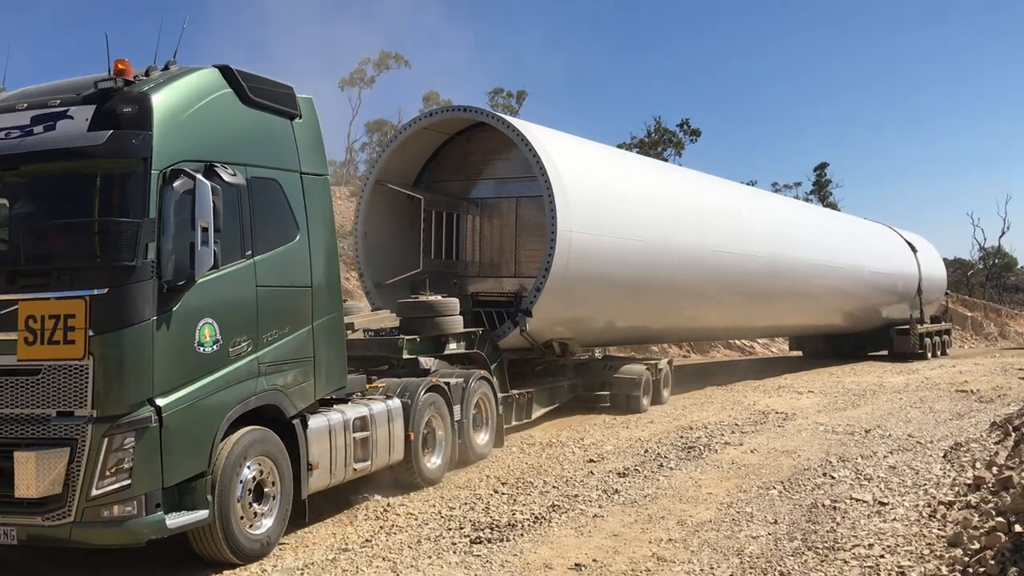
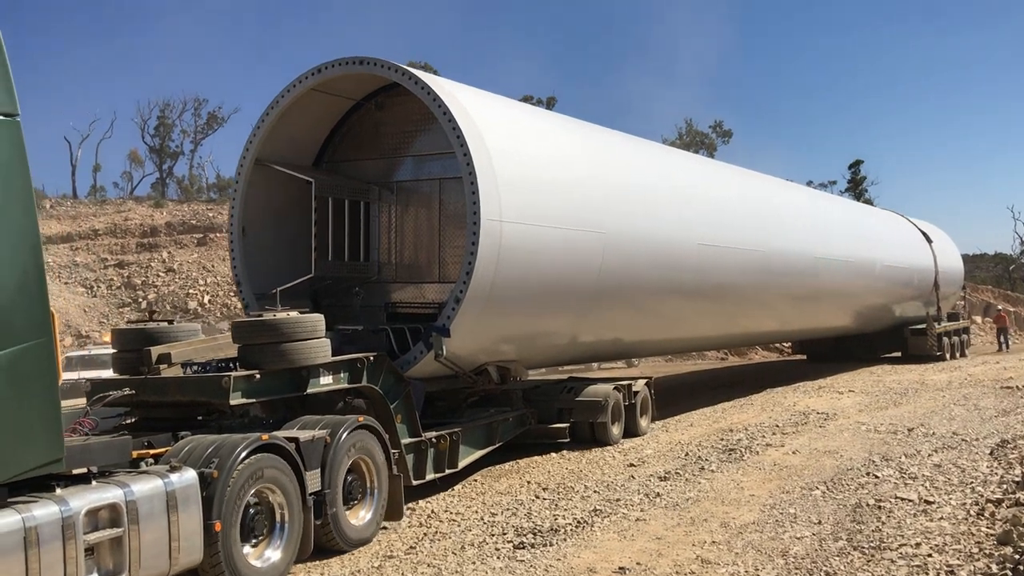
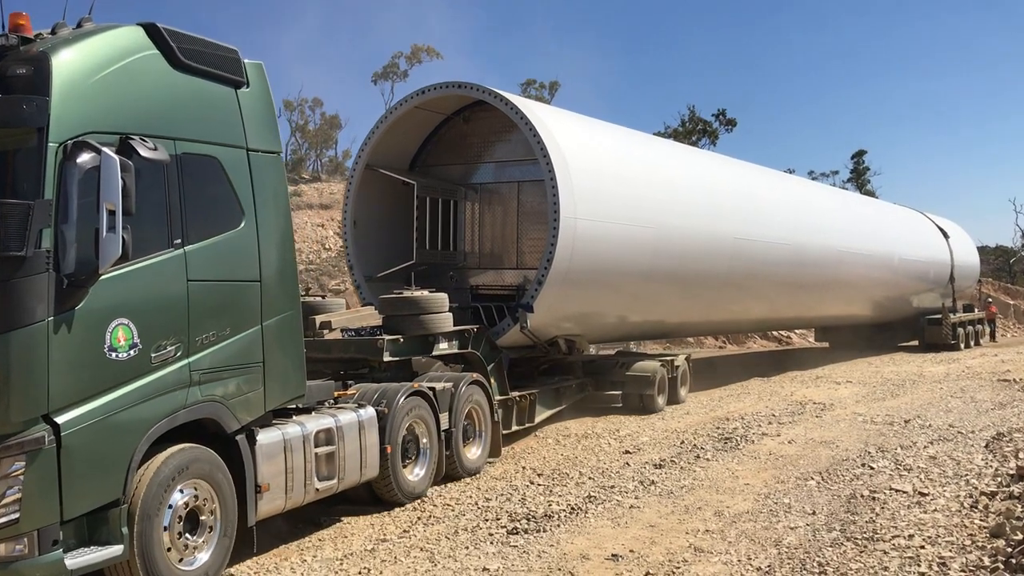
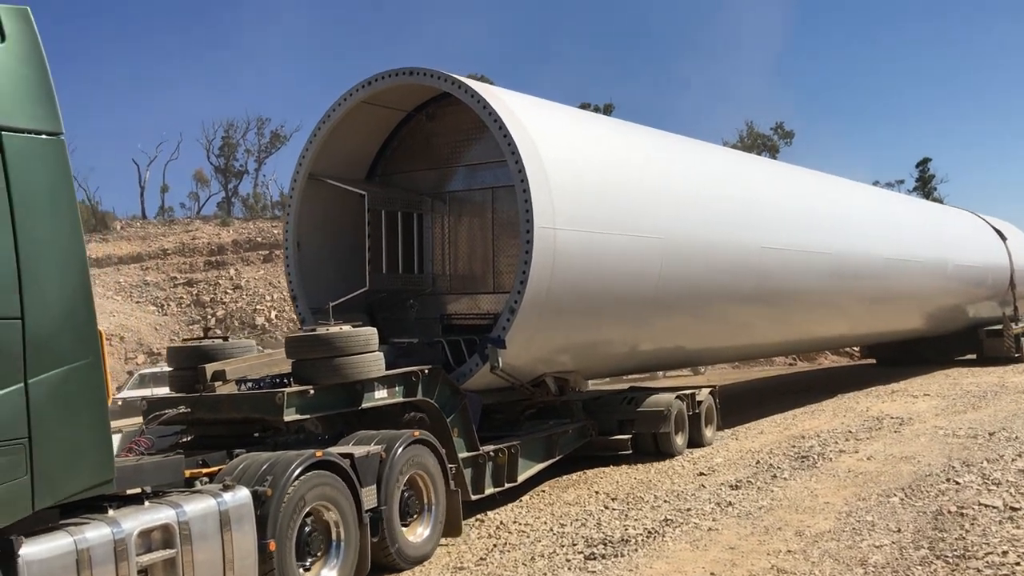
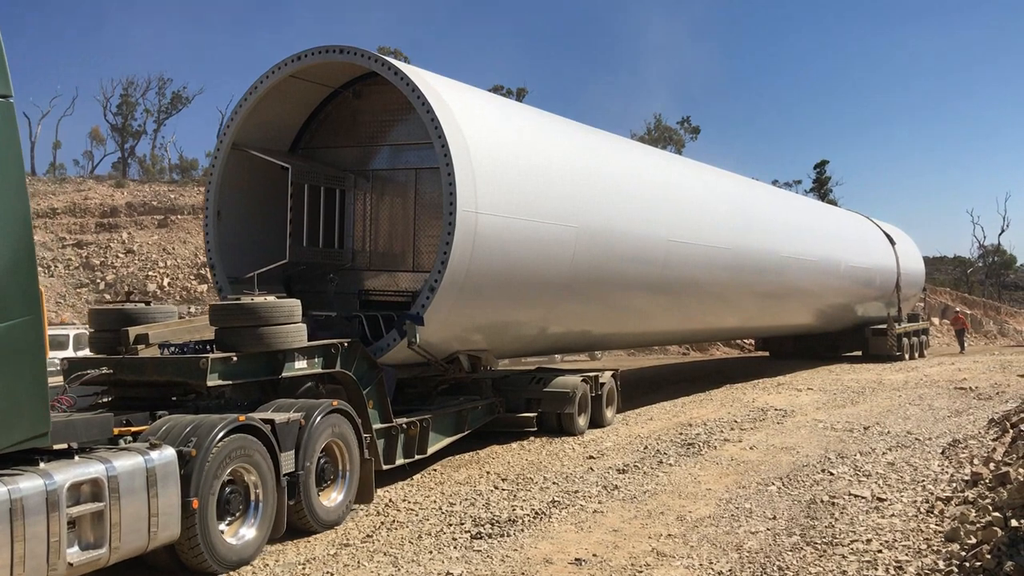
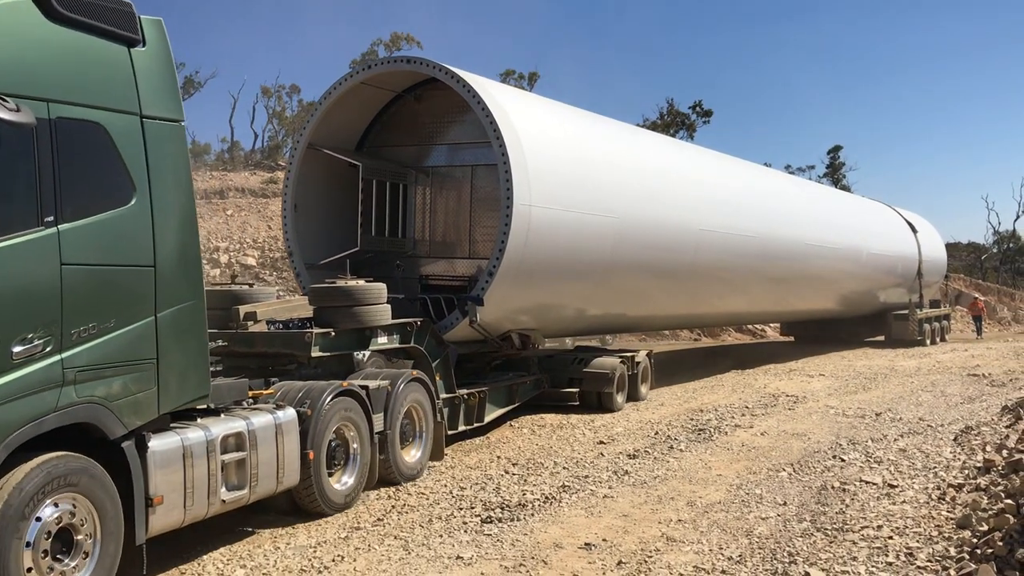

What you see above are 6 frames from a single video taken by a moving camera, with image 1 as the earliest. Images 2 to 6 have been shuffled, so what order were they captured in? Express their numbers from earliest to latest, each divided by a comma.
3, 6, 5, 2, 4
